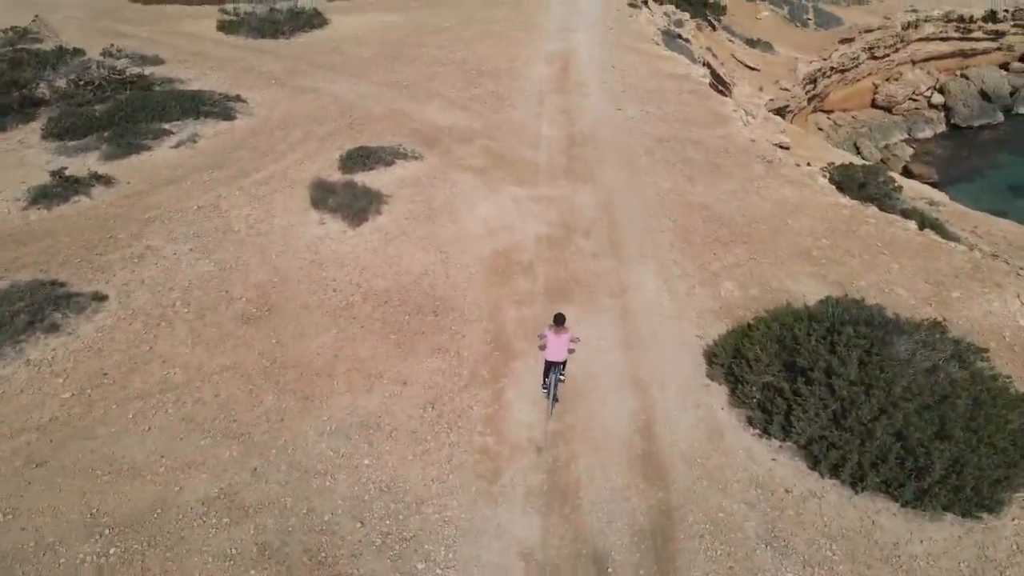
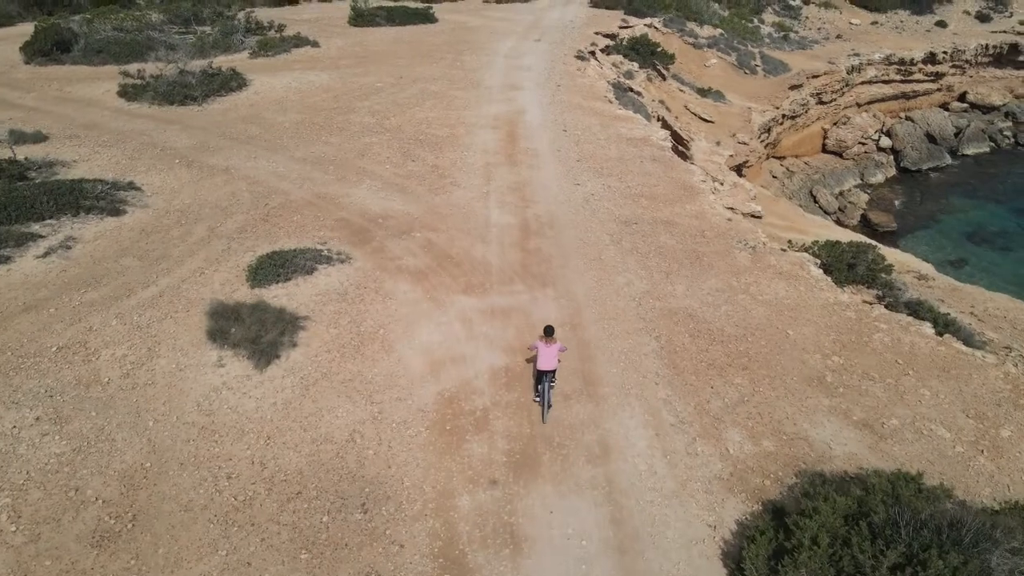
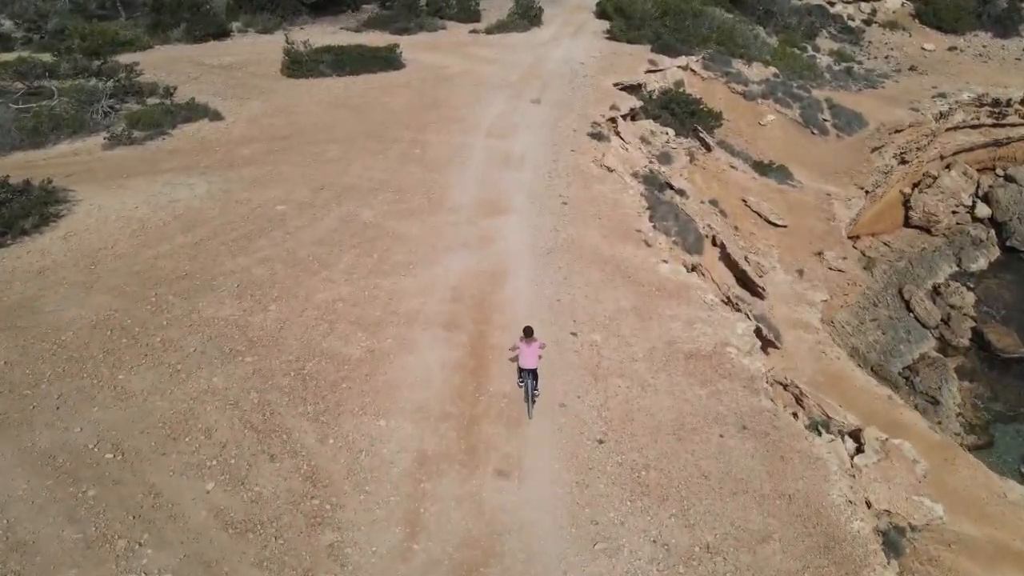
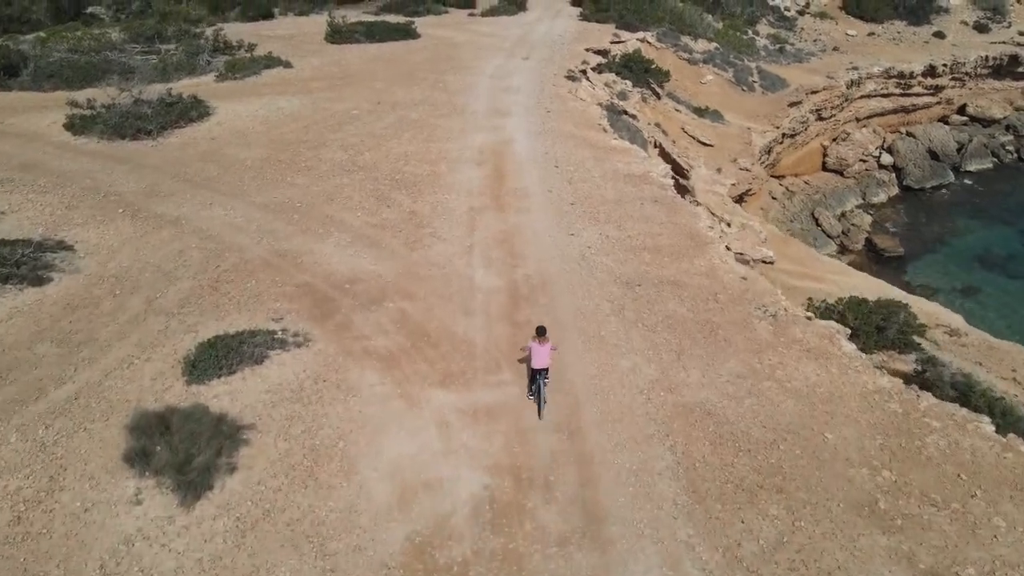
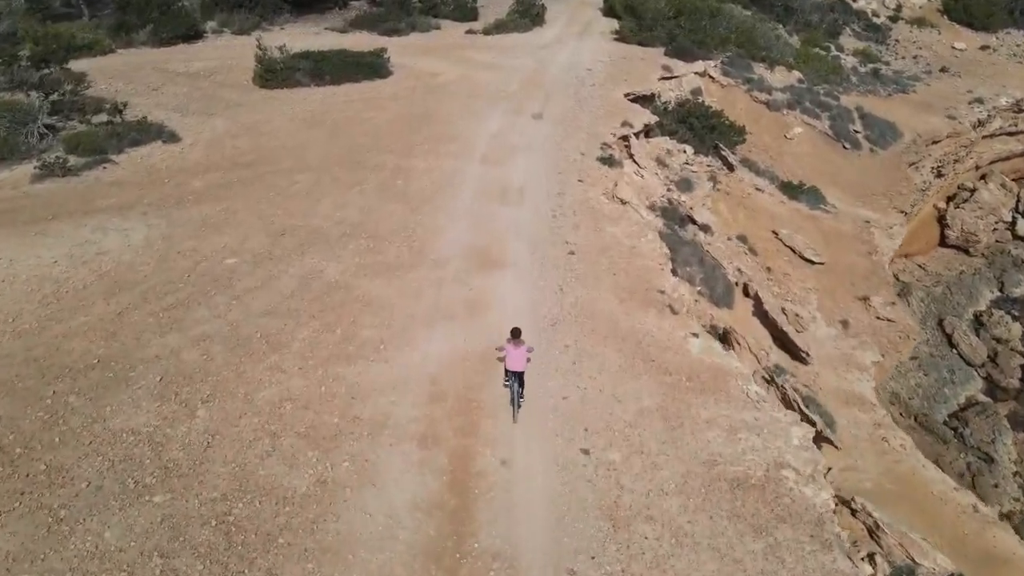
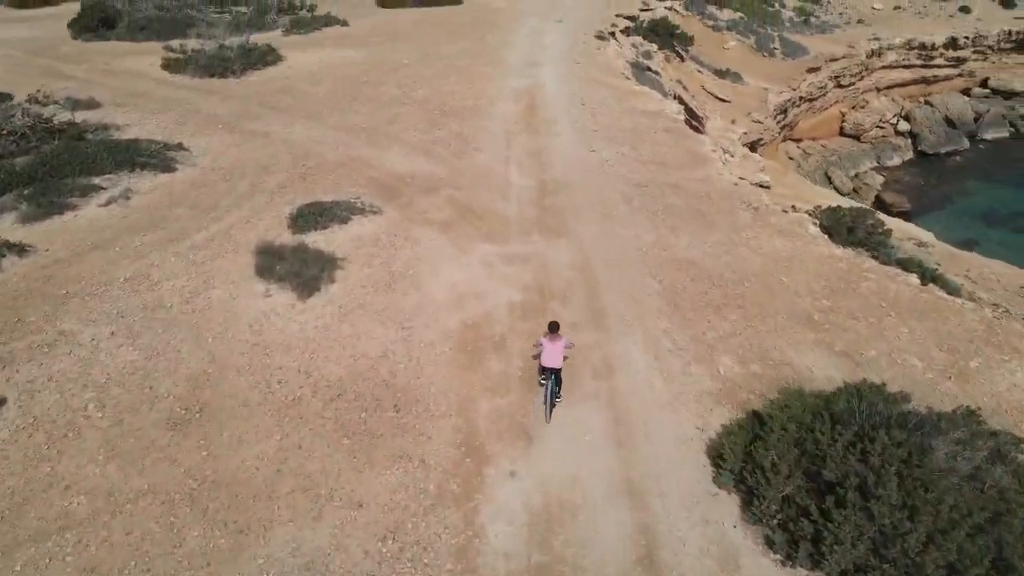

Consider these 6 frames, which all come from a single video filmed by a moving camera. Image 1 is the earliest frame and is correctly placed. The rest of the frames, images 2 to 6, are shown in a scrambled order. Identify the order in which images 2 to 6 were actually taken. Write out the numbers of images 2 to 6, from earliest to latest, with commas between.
6, 2, 4, 3, 5
